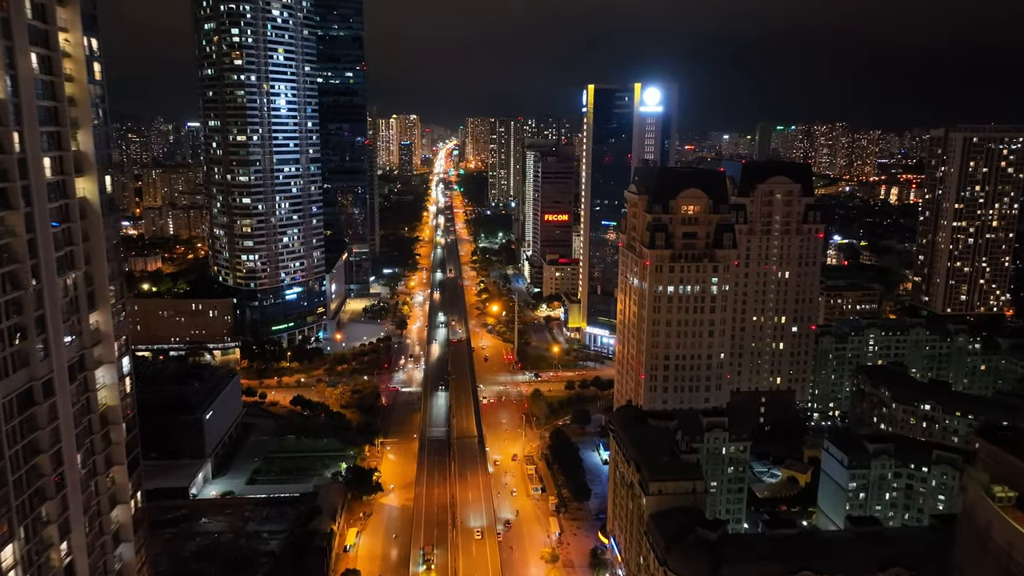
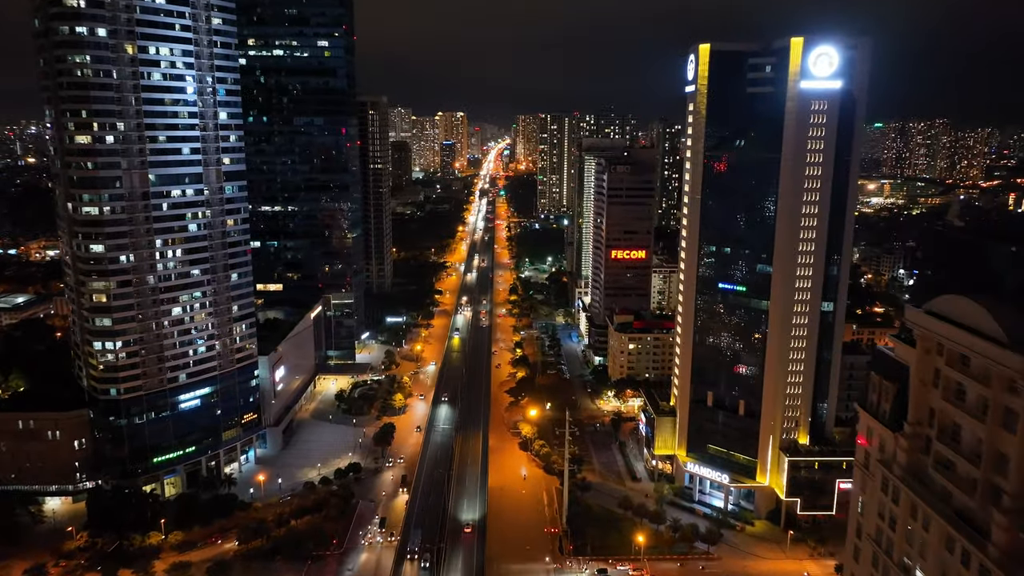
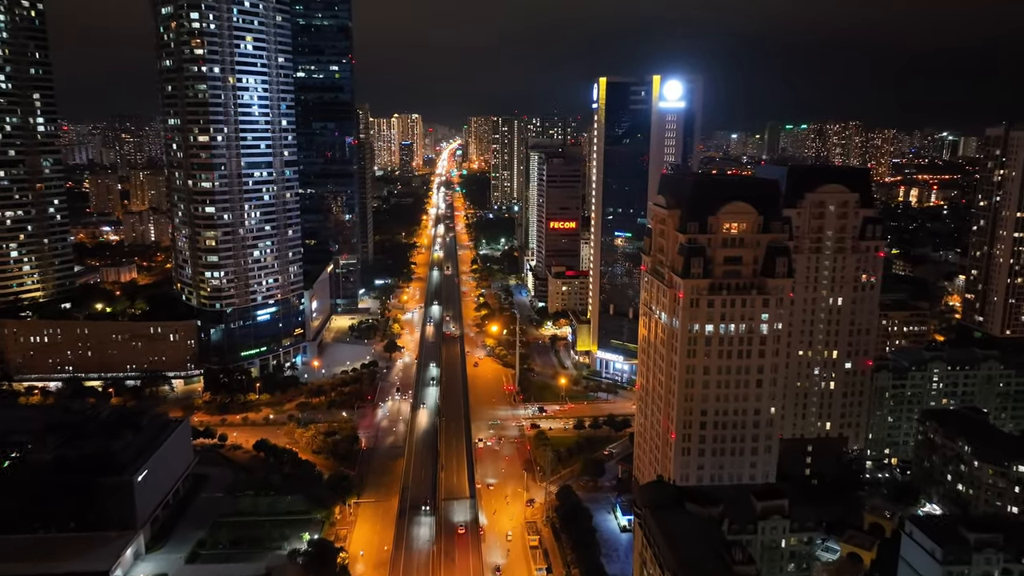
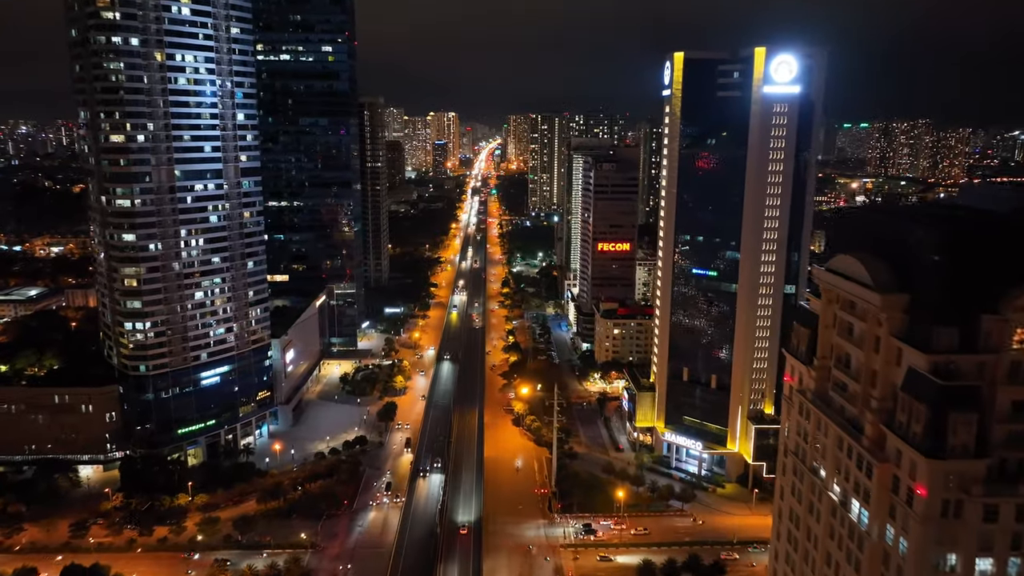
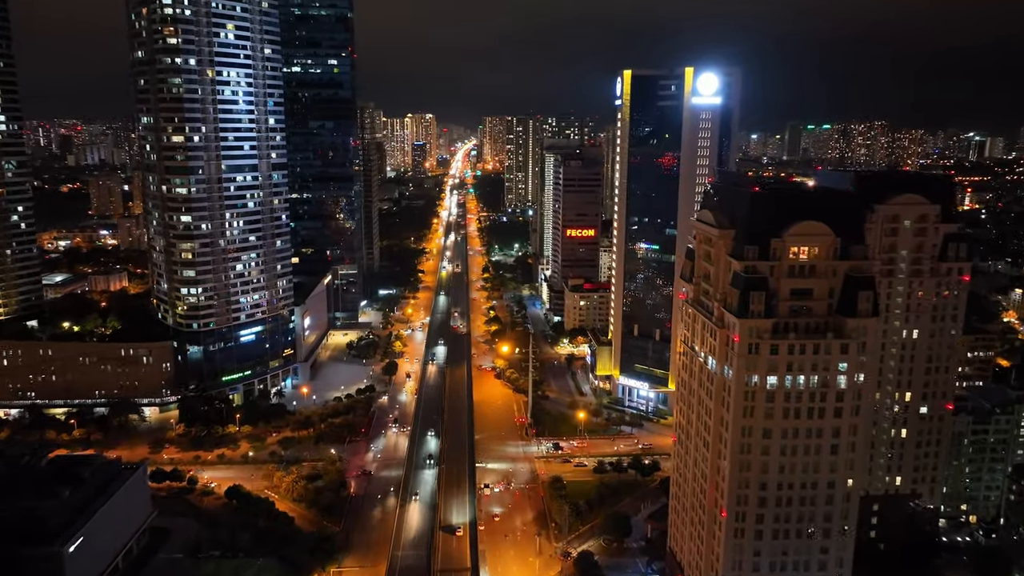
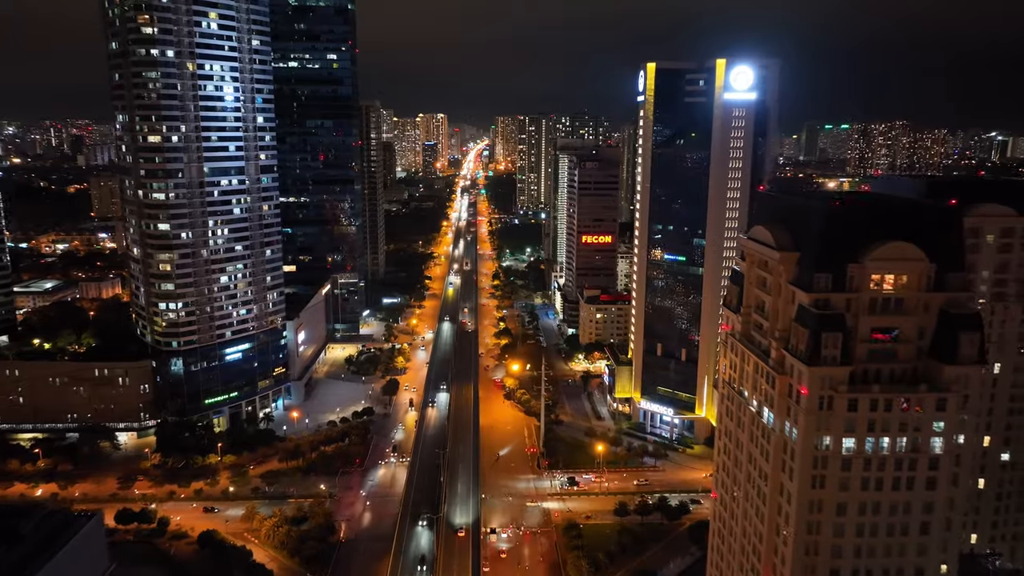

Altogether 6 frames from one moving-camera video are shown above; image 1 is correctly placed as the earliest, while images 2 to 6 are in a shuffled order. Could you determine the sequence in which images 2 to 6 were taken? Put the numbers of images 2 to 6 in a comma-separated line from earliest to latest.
3, 5, 6, 4, 2
